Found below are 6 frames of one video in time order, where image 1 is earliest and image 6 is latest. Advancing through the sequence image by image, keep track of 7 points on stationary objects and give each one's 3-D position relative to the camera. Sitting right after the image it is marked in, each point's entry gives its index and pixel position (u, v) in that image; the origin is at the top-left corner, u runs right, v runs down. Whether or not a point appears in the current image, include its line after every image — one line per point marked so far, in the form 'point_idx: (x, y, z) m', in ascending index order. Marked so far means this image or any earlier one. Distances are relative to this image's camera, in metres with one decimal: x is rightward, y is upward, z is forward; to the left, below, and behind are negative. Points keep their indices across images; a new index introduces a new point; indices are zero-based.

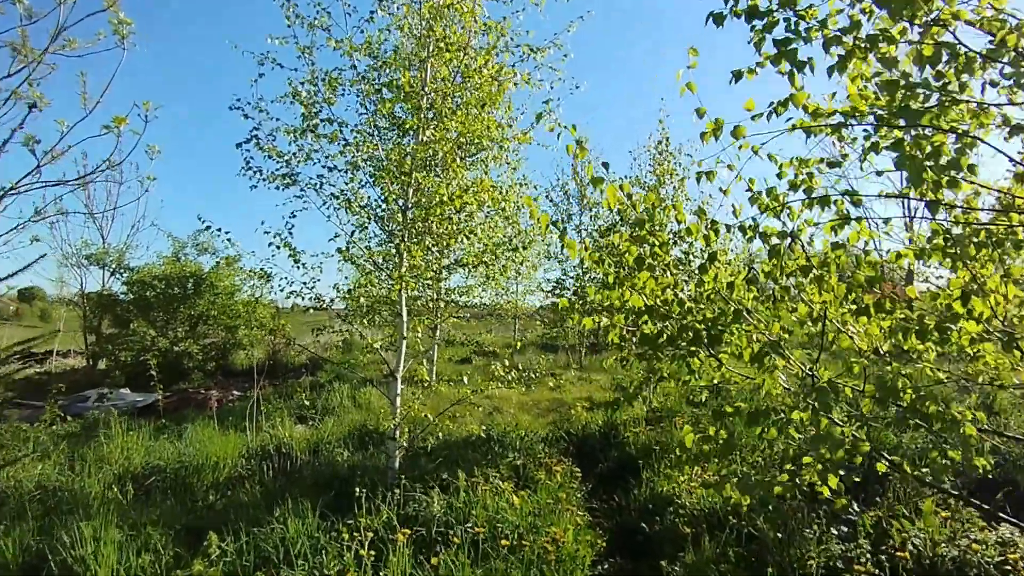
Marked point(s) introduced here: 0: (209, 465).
0: (-3.4, -2.0, +6.5) m
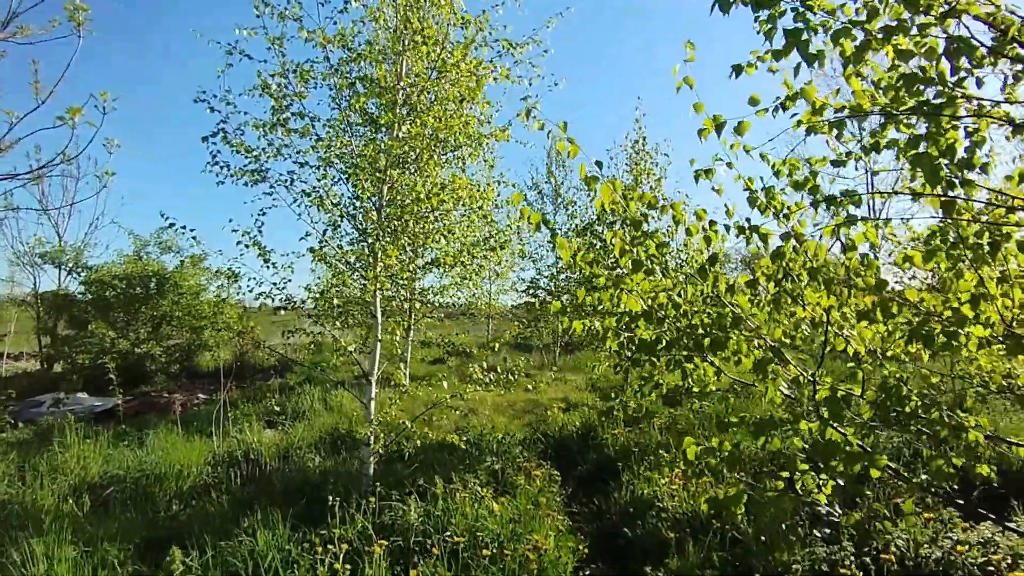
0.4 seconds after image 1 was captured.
0: (-3.6, -2.0, +6.2) m
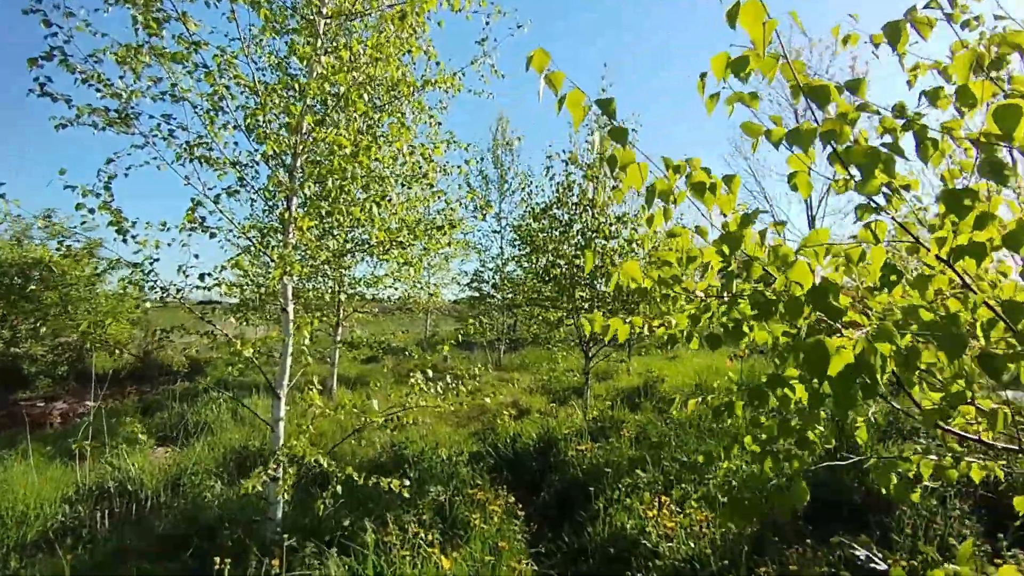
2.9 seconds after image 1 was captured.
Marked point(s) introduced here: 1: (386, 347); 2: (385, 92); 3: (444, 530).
0: (-4.0, -1.9, +4.7) m
1: (-1.6, -0.7, +7.2) m
2: (-0.9, +1.5, +4.4) m
3: (-0.5, -1.7, +4.2) m
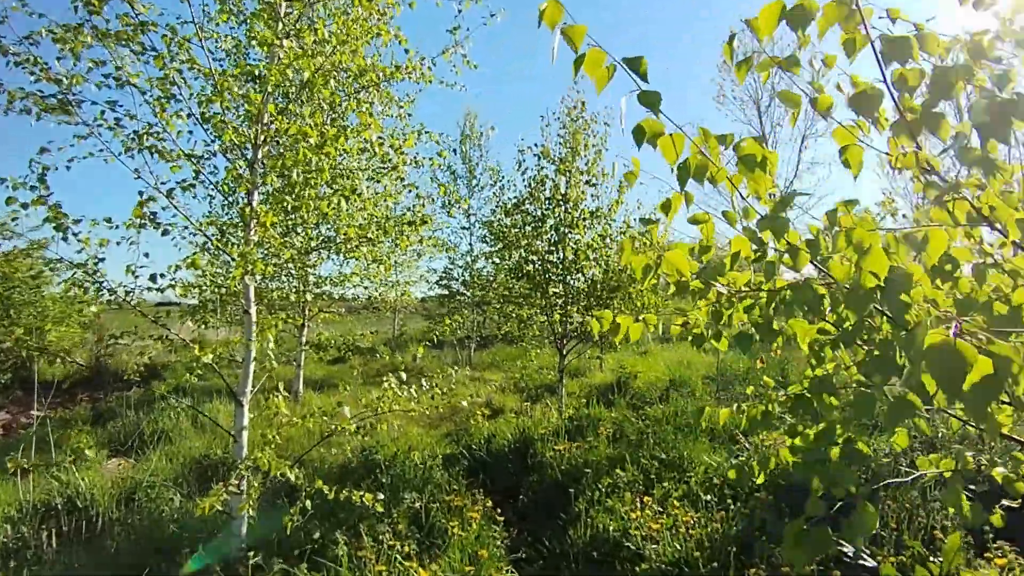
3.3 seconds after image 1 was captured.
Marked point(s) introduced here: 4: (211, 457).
0: (-4.2, -1.9, +4.3) m
1: (-1.9, -0.7, +7.0) m
2: (-1.1, +1.5, +4.2) m
3: (-0.6, -1.7, +4.0) m
4: (-3.1, -1.8, +6.0) m
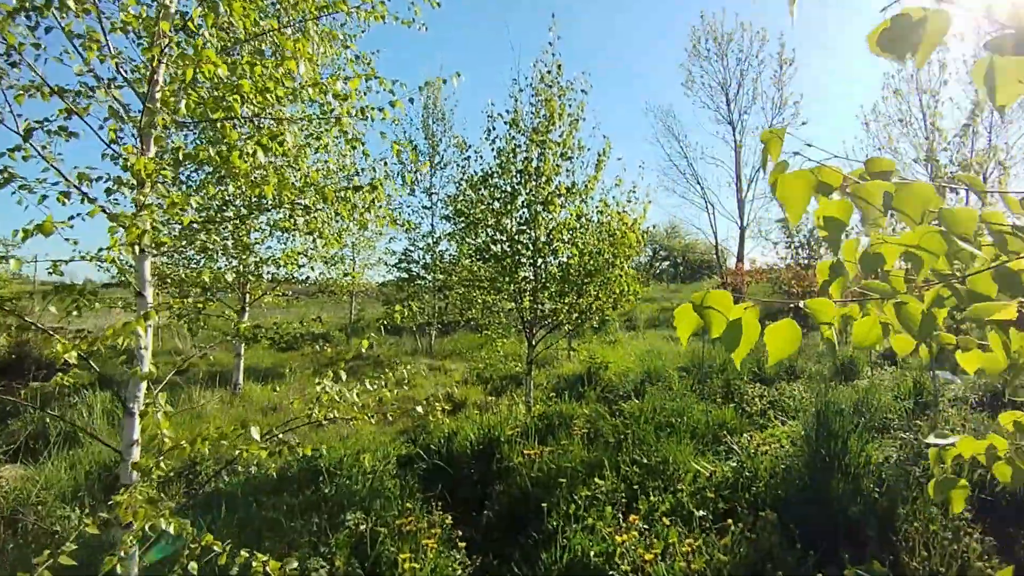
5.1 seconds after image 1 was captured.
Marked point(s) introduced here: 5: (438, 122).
0: (-4.4, -1.7, +3.4) m
1: (-2.3, -0.5, +6.2) m
2: (-1.3, +1.6, +3.4) m
3: (-0.8, -1.6, +3.3) m
4: (-3.4, -1.6, +5.1) m
5: (-1.6, +3.6, +12.6) m
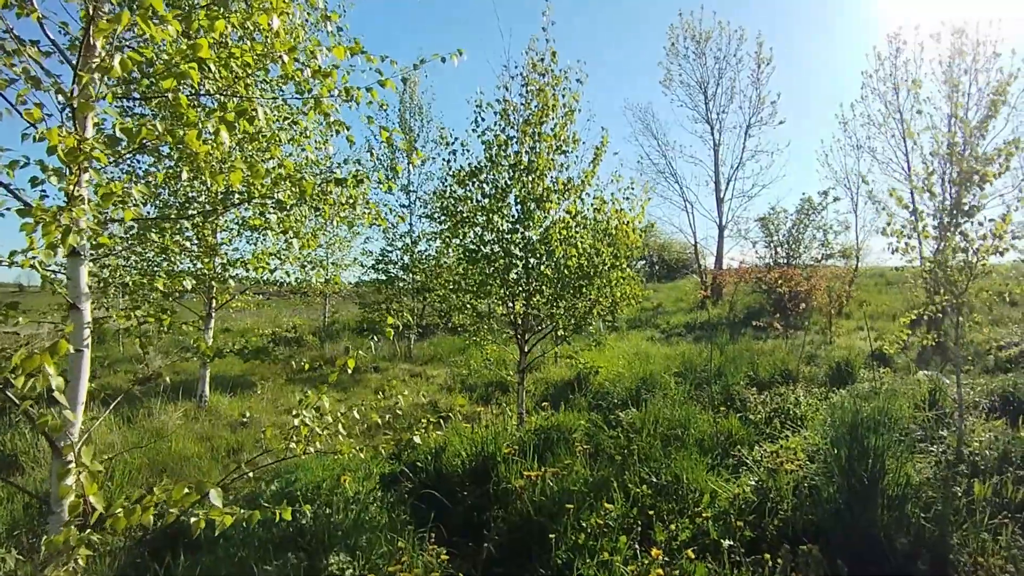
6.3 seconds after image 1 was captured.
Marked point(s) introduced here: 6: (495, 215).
0: (-4.4, -1.8, +2.8) m
1: (-2.3, -0.6, +5.6) m
2: (-1.2, +1.6, +2.9) m
3: (-0.8, -1.6, +2.8) m
4: (-3.5, -1.6, +4.5) m
5: (-2.0, +3.5, +12.0) m
6: (-0.2, +0.8, +6.3) m
